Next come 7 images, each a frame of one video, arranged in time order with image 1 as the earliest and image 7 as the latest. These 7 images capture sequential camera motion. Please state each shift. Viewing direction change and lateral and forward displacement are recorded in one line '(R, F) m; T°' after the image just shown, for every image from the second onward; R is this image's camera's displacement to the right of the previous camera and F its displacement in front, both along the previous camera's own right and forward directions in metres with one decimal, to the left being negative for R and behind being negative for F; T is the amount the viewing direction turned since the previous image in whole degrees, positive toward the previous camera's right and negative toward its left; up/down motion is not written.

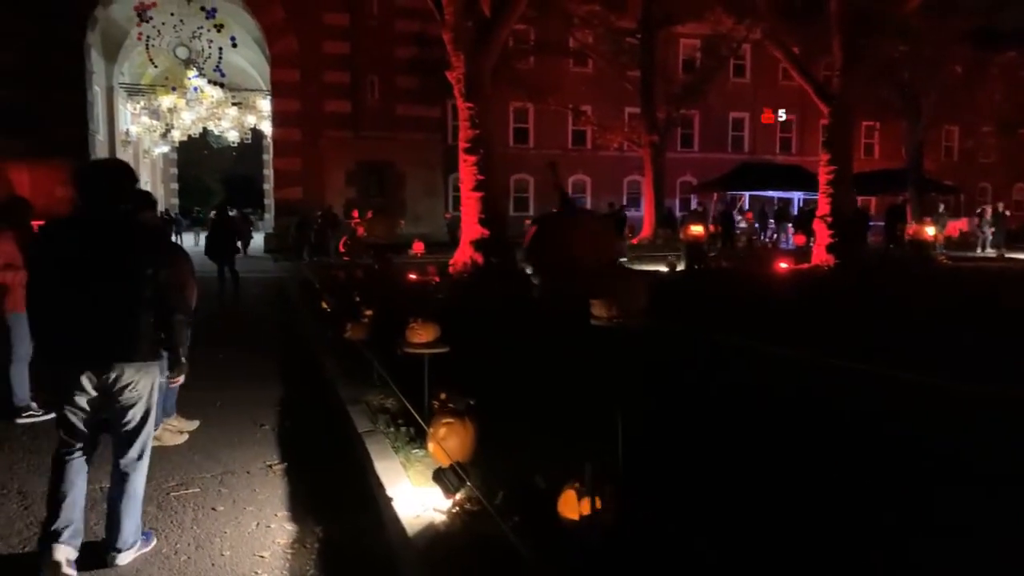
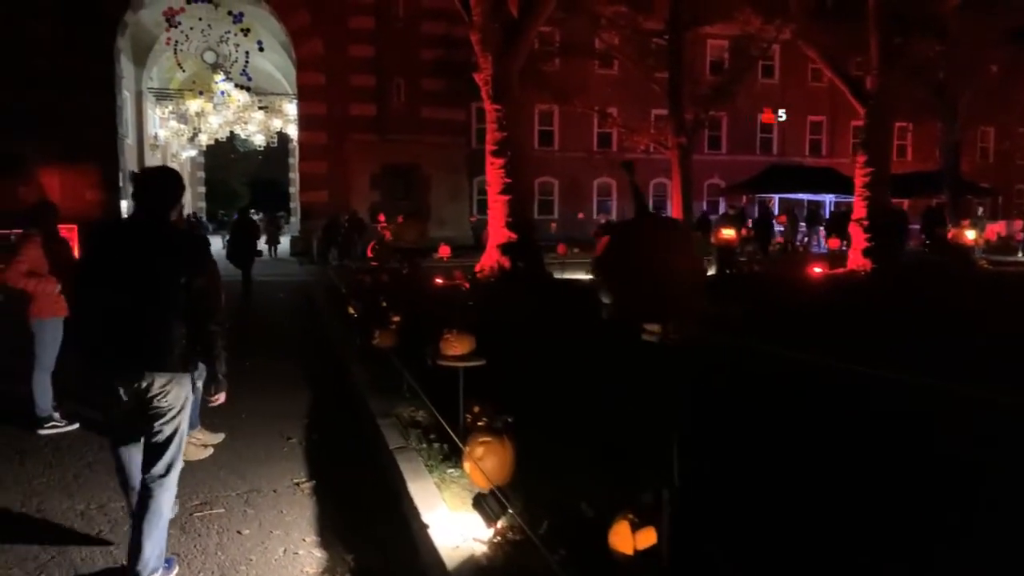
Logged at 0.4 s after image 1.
(-0.1, +0.3) m; -2°
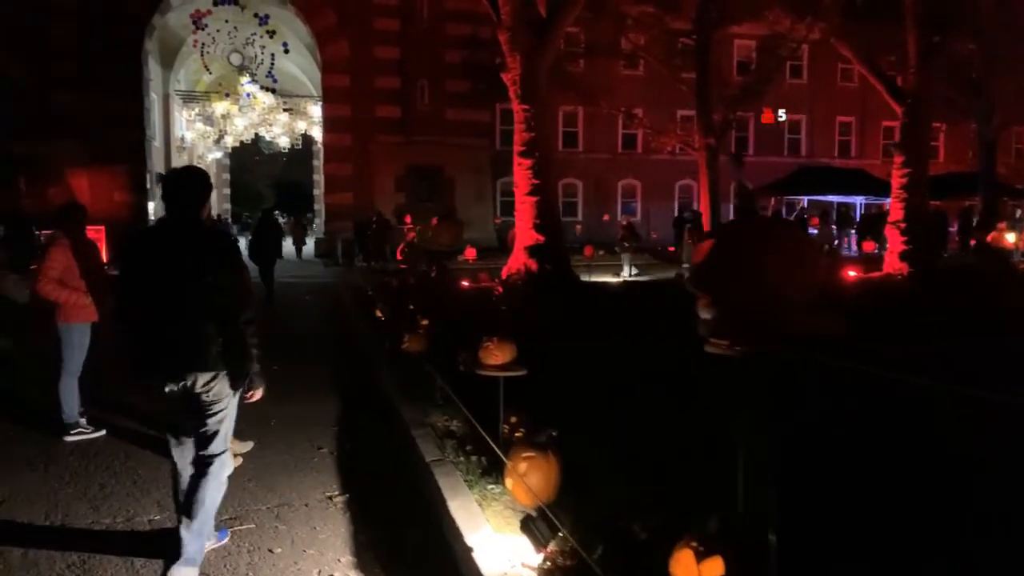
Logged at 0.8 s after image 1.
(-0.1, +0.2) m; -1°
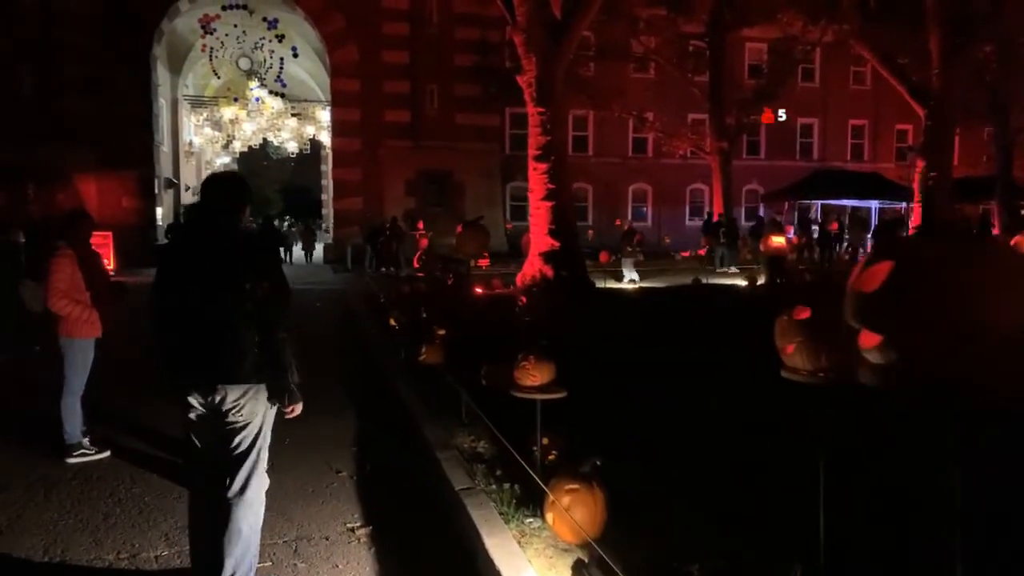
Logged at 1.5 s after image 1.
(-0.1, +0.4) m; 0°
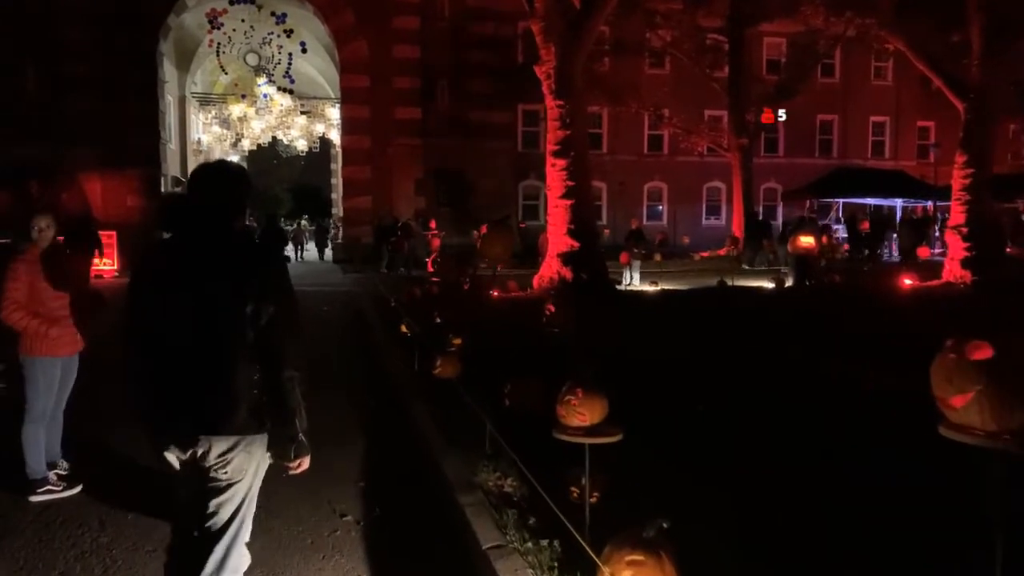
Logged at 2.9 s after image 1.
(-0.1, +0.8) m; -1°
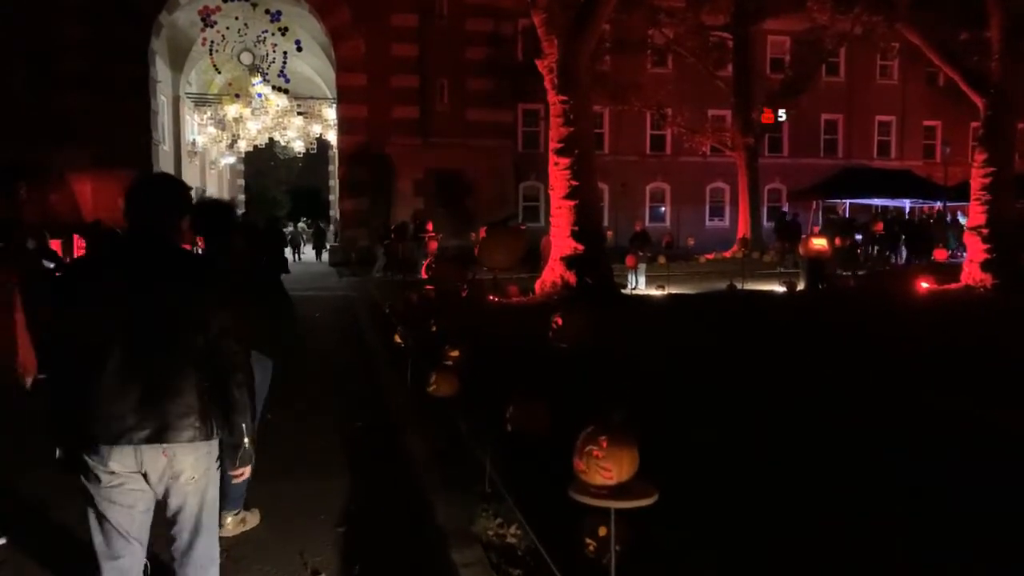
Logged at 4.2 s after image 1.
(0.0, +0.7) m; 0°
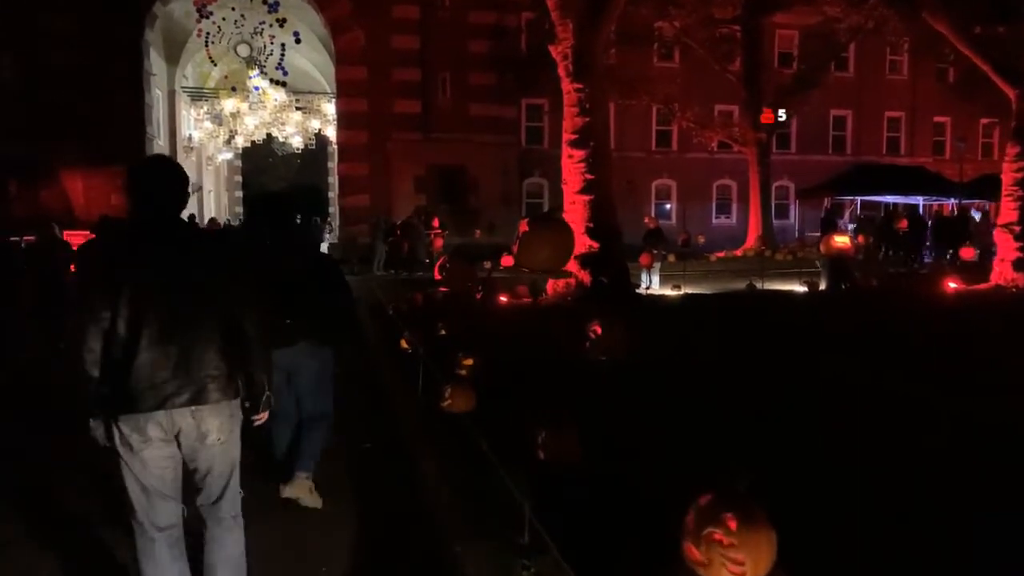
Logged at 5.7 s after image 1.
(-0.2, +0.8) m; 0°
